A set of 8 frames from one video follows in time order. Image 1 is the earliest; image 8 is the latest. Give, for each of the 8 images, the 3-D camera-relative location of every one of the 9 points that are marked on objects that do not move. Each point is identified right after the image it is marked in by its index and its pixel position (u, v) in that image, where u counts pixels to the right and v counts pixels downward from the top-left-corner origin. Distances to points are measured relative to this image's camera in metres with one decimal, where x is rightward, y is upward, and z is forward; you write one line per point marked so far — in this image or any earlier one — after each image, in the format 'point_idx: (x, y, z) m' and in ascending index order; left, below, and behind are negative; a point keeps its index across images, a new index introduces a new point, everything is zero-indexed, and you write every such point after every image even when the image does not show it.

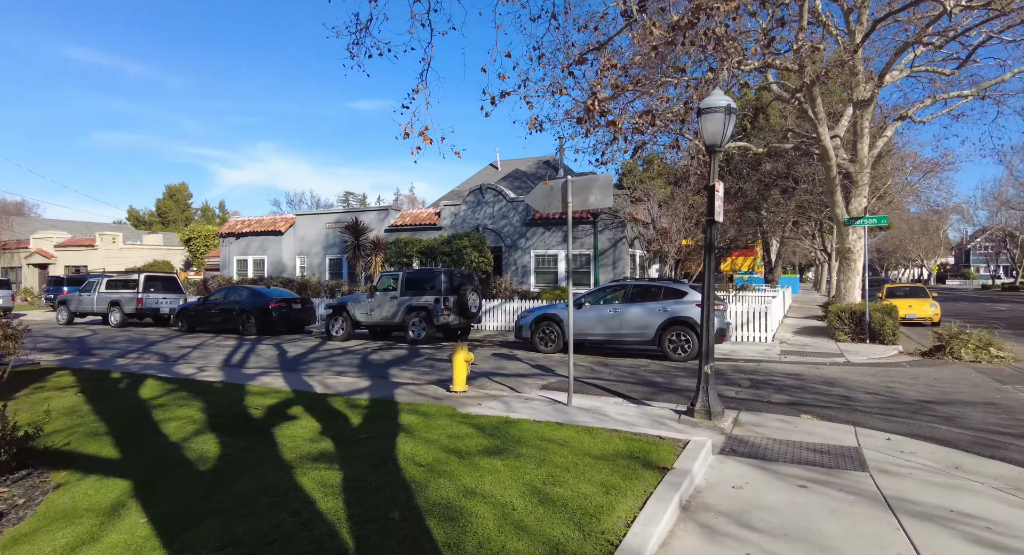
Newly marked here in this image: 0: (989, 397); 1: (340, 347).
0: (+7.0, -1.8, +8.5) m
1: (-4.1, -1.7, +13.9) m
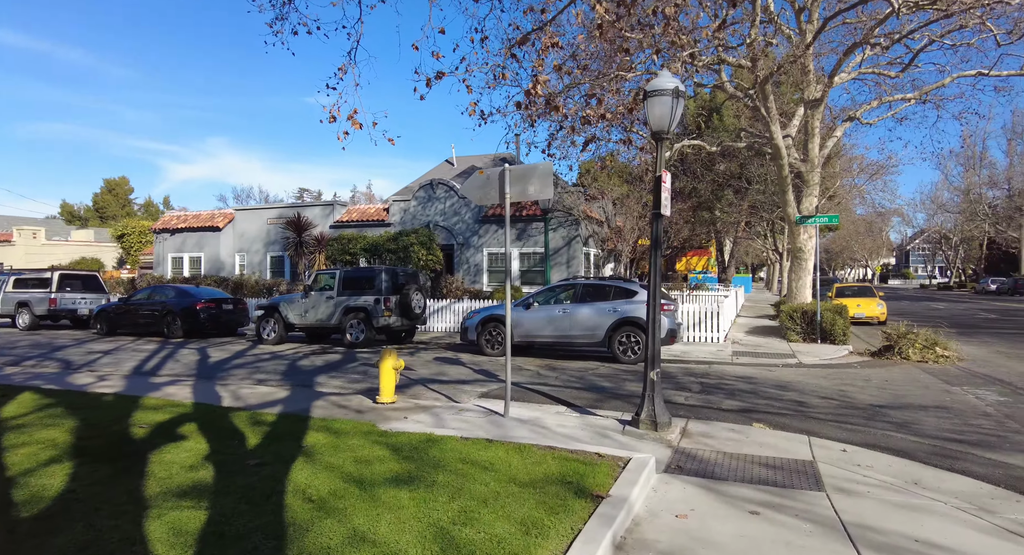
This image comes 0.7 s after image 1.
0: (+6.1, -1.7, +8.3) m
1: (-5.4, -1.6, +12.9) m
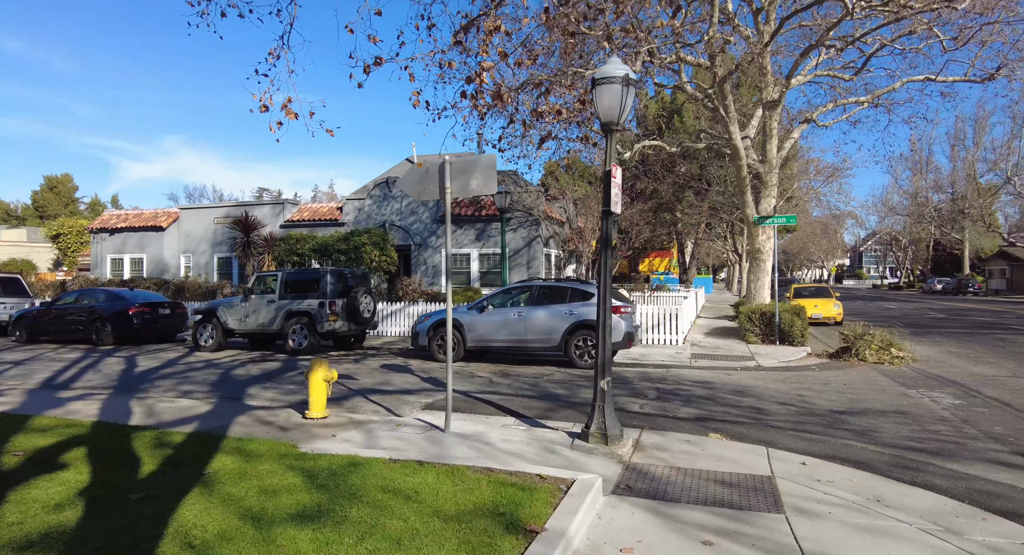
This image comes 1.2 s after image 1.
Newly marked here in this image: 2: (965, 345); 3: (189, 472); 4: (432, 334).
0: (+5.4, -1.8, +8.1) m
1: (-6.4, -1.7, +12.0) m
2: (+11.3, -1.7, +14.5) m
3: (-2.6, -1.5, +4.6) m
4: (-1.7, -1.2, +12.1) m
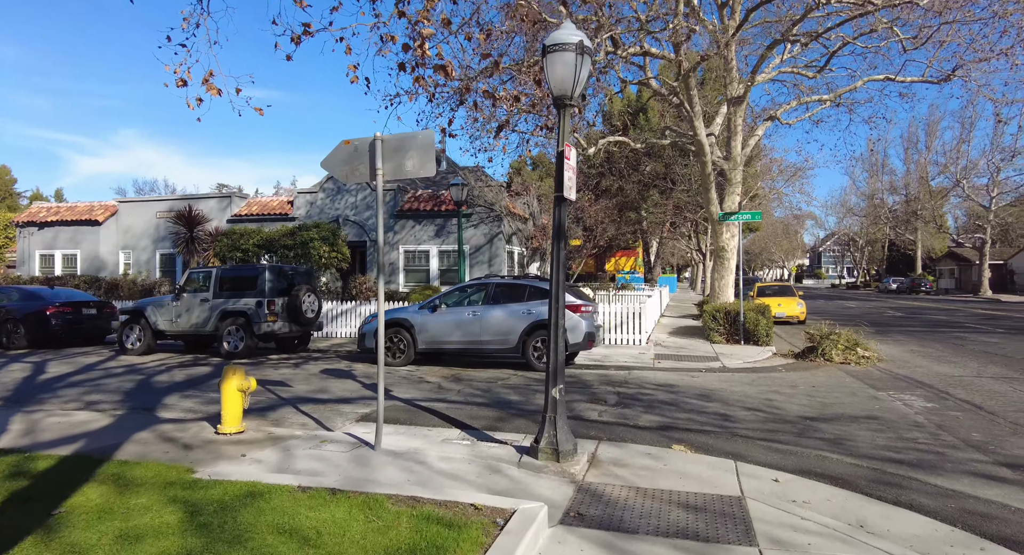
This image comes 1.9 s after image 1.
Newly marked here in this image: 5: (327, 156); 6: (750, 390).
0: (+4.7, -1.7, +7.6) m
1: (-7.2, -1.6, +10.9) m
2: (+10.3, -1.7, +14.4) m
3: (-3.0, -1.5, +3.7) m
4: (-2.6, -1.1, +11.2) m
5: (-1.9, +1.2, +5.9) m
6: (+3.7, -1.7, +9.0) m
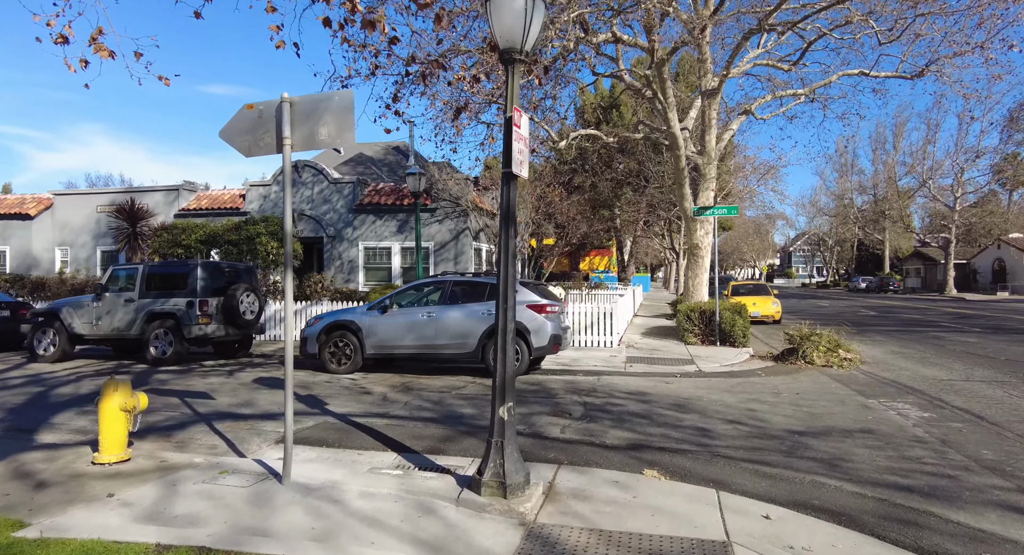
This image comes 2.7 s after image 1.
0: (+4.1, -1.7, +6.8) m
1: (-7.9, -1.6, +9.6) m
2: (+9.4, -1.6, +13.8) m
3: (-3.4, -1.5, +2.6) m
4: (-3.3, -1.1, +10.1) m
5: (-2.4, +1.2, +4.8) m
6: (+3.1, -1.7, +8.1) m
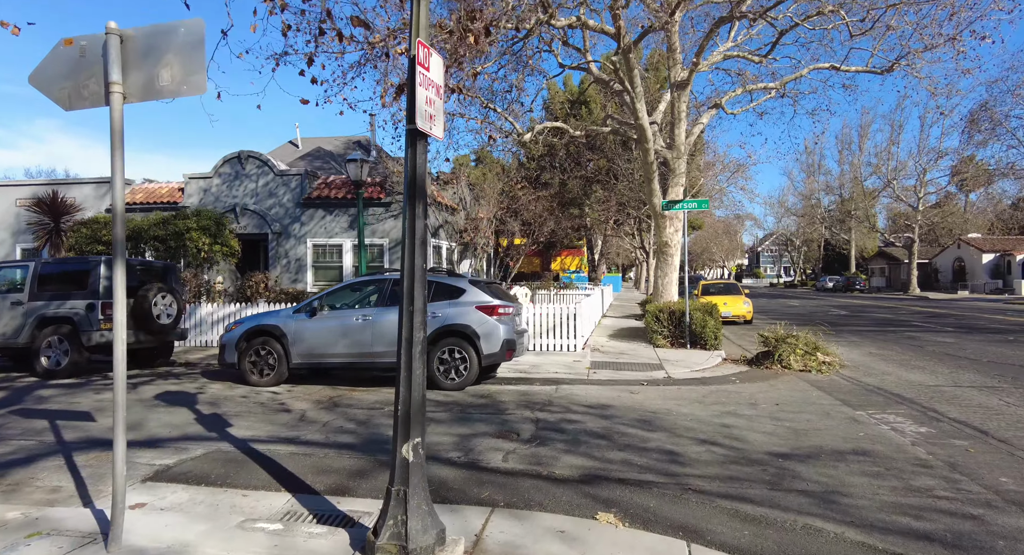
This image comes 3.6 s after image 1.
0: (+3.5, -1.6, +5.9) m
1: (-8.7, -1.6, +8.1) m
2: (+8.4, -1.6, +13.2) m
3: (-3.9, -1.4, +1.3) m
4: (-4.1, -1.0, +8.9) m
5: (-2.9, +1.3, +3.6) m
6: (+2.3, -1.7, +7.2) m
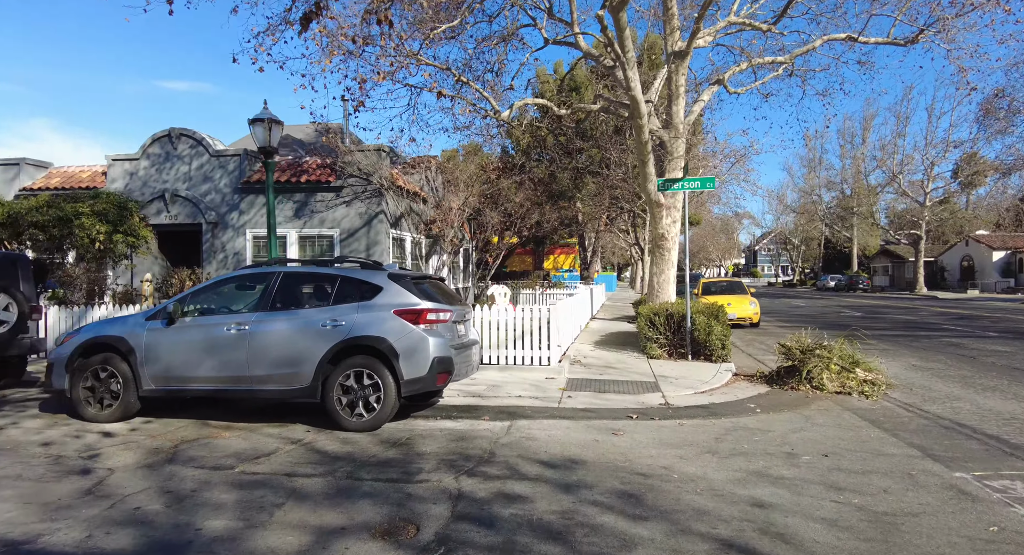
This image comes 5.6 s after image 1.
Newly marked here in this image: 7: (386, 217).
0: (+2.8, -1.5, +3.4) m
1: (-9.4, -1.5, +5.6) m
2: (+7.7, -1.5, +10.7) m
3: (-4.5, -1.4, -1.2) m
4: (-4.8, -1.0, +6.3) m
5: (-3.6, +1.4, +1.1) m
6: (+1.7, -1.6, +4.7) m
7: (-3.4, +1.7, +16.1) m
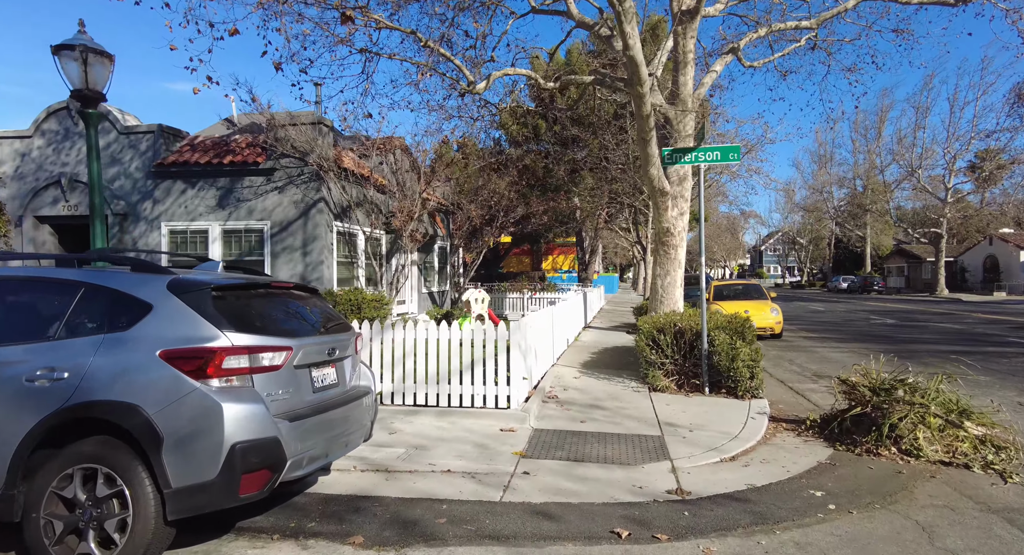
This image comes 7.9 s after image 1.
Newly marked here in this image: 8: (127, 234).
0: (+2.1, -1.6, +0.5) m
1: (-10.1, -1.6, +2.7) m
2: (+7.0, -1.5, +7.8) m
3: (-5.2, -1.4, -4.1) m
4: (-5.4, -1.0, +3.5) m
5: (-4.3, +1.3, -1.8) m
6: (+1.0, -1.6, +1.8) m
7: (-4.1, +1.6, +13.2) m
8: (-8.6, +0.9, +12.9) m
